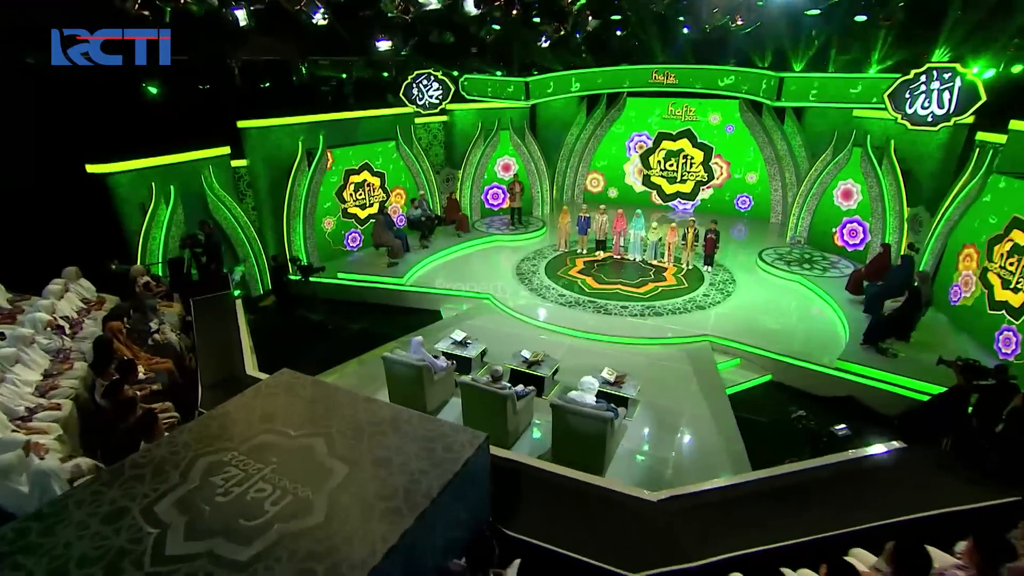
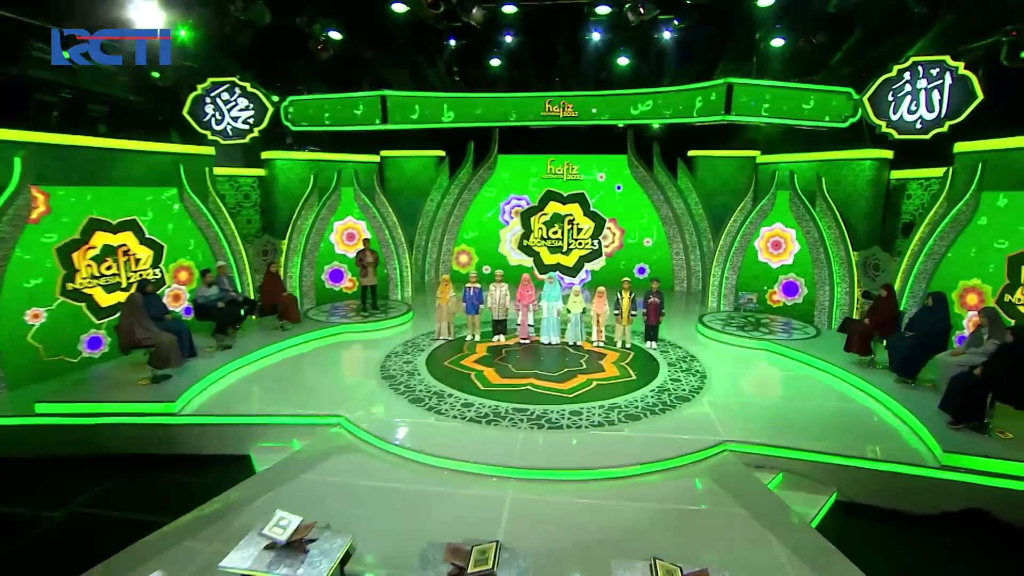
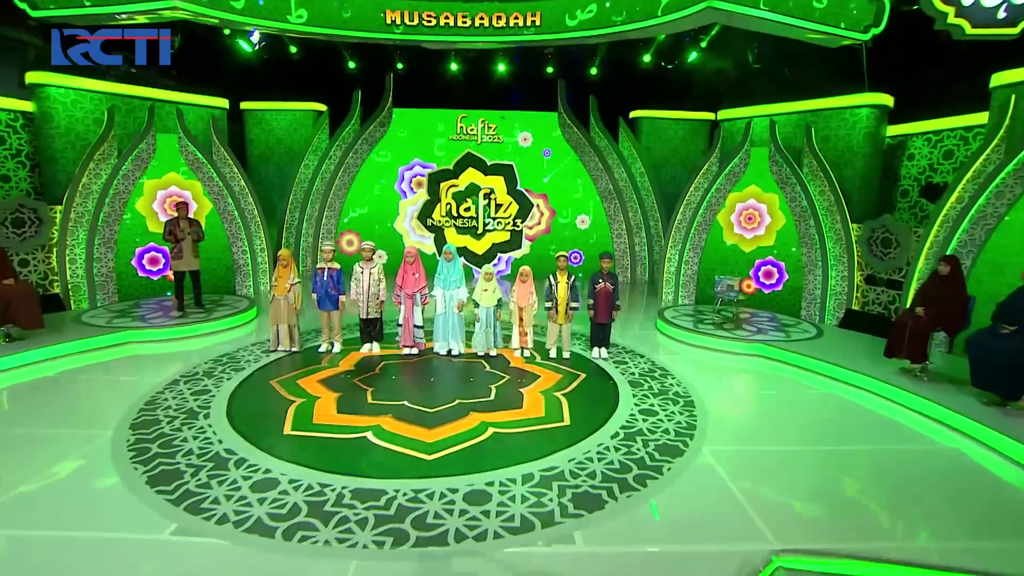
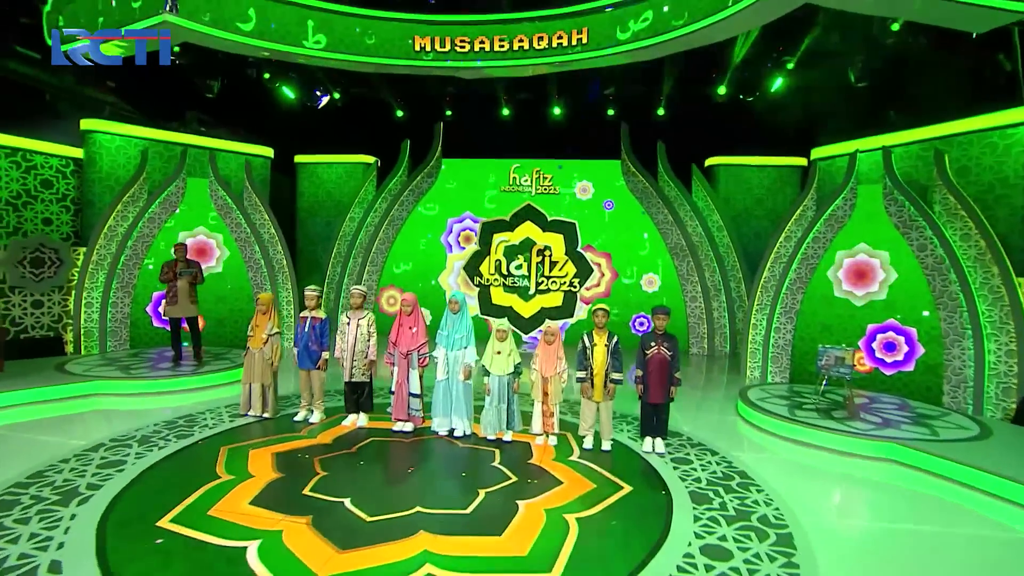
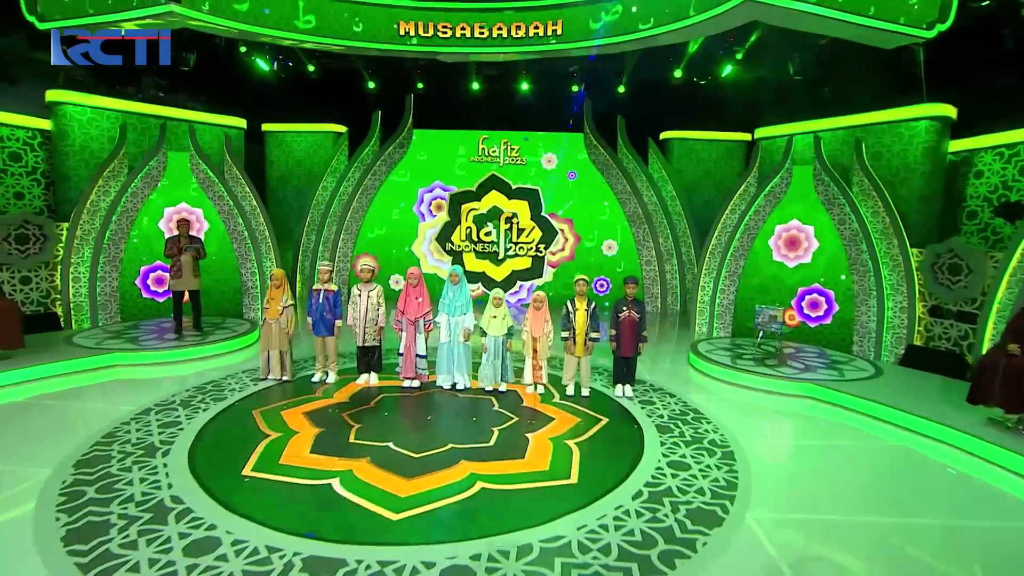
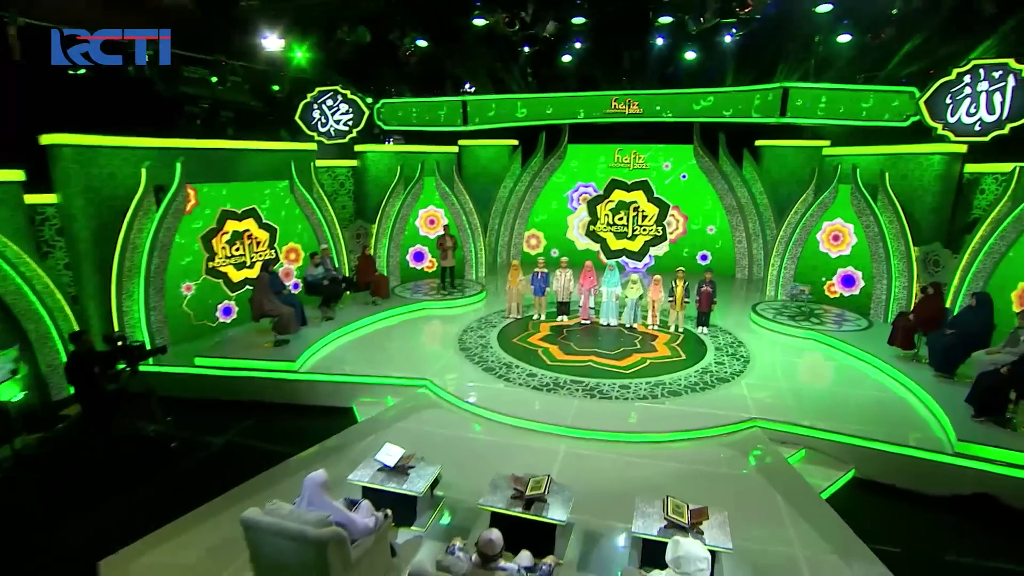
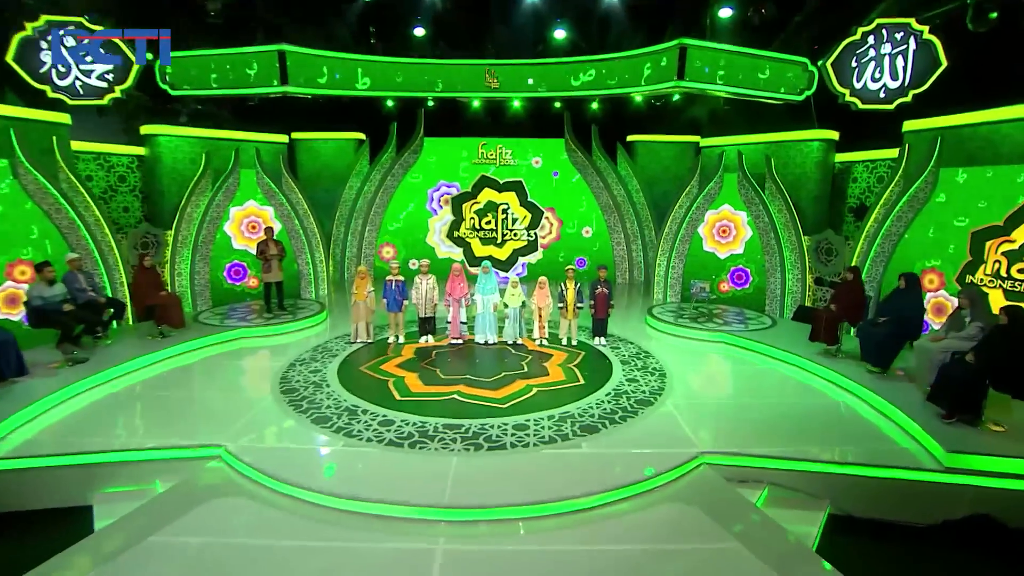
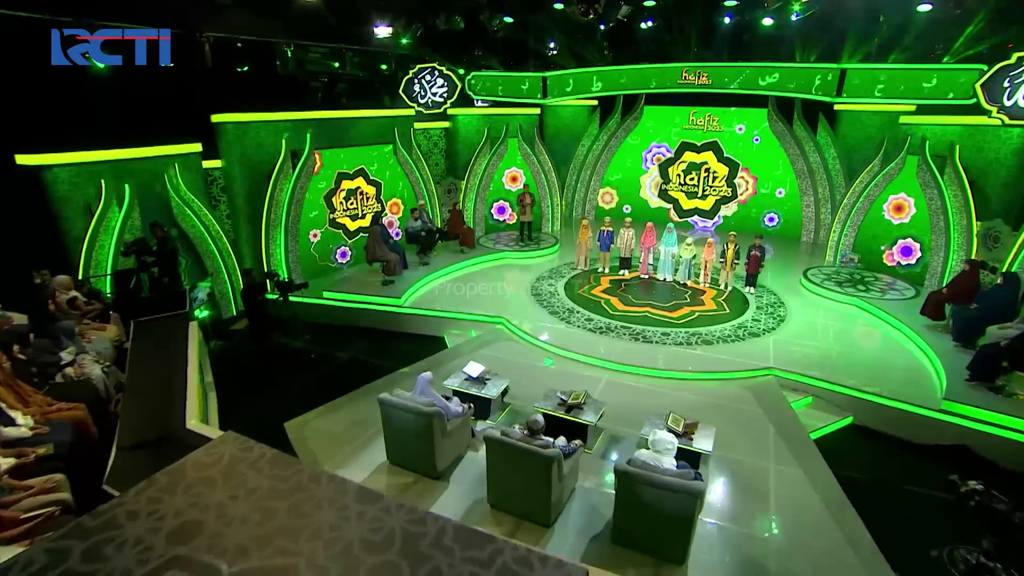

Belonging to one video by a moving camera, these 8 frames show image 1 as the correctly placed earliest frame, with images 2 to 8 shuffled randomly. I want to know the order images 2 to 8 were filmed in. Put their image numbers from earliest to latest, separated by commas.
8, 6, 2, 7, 3, 5, 4
